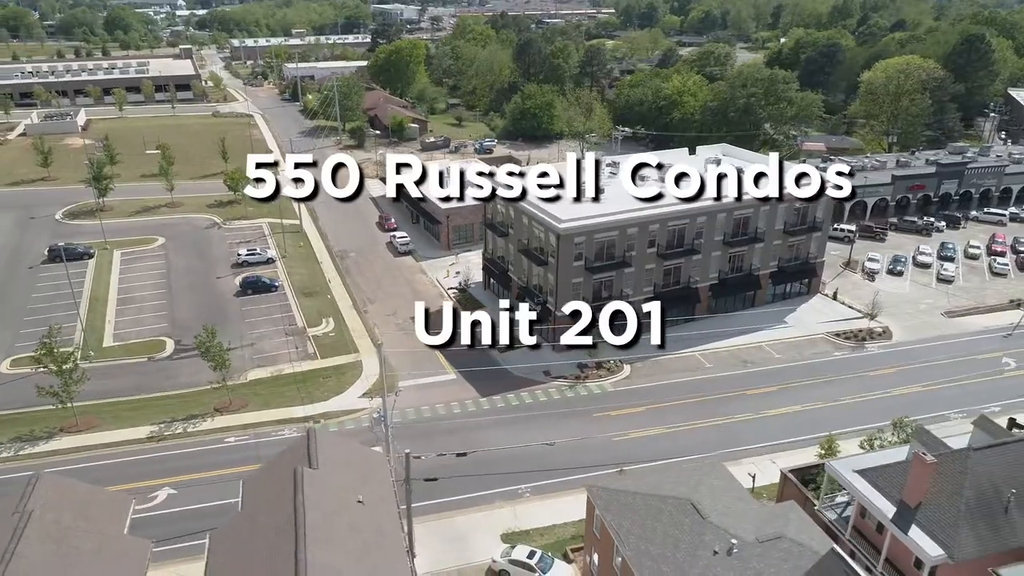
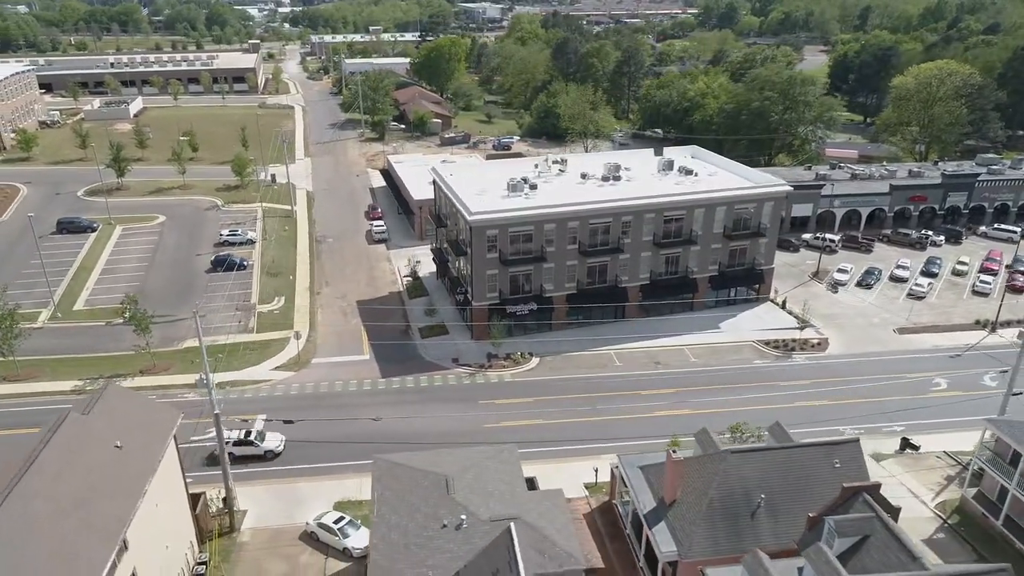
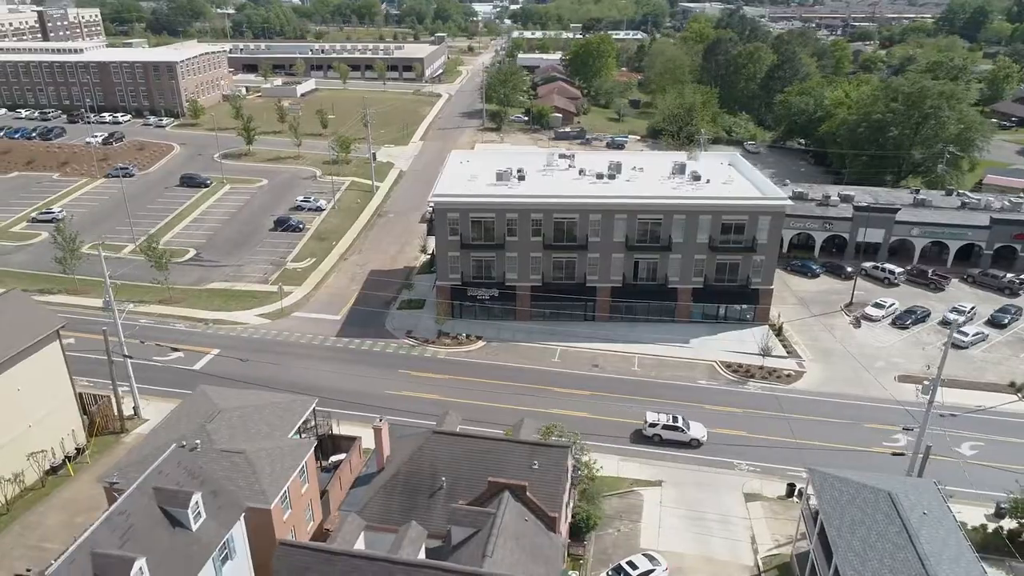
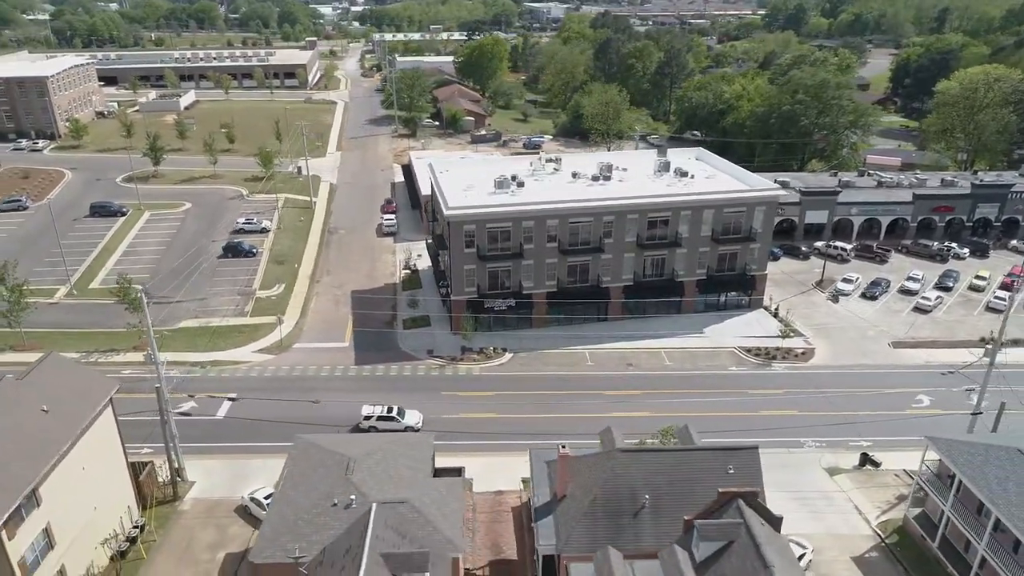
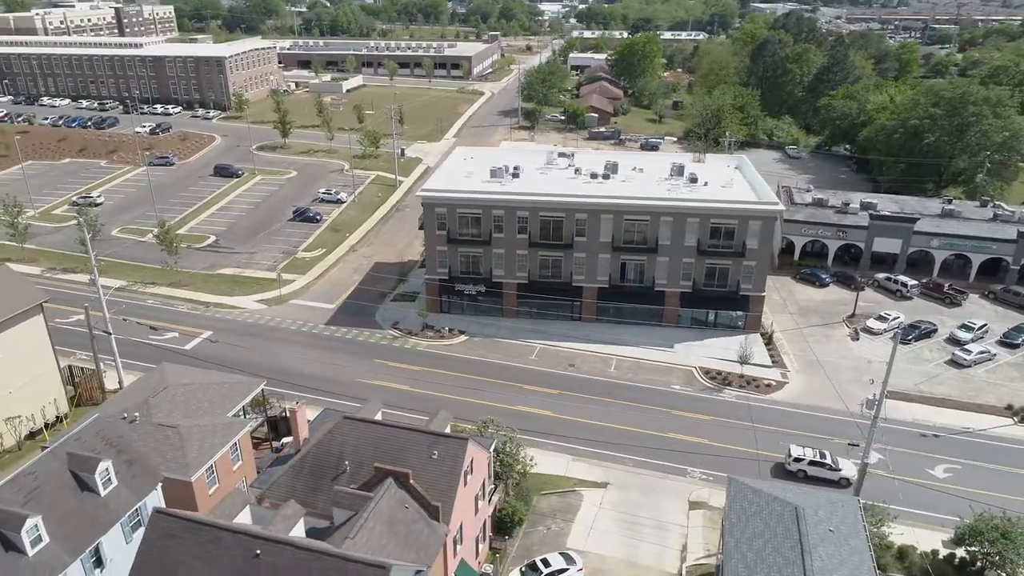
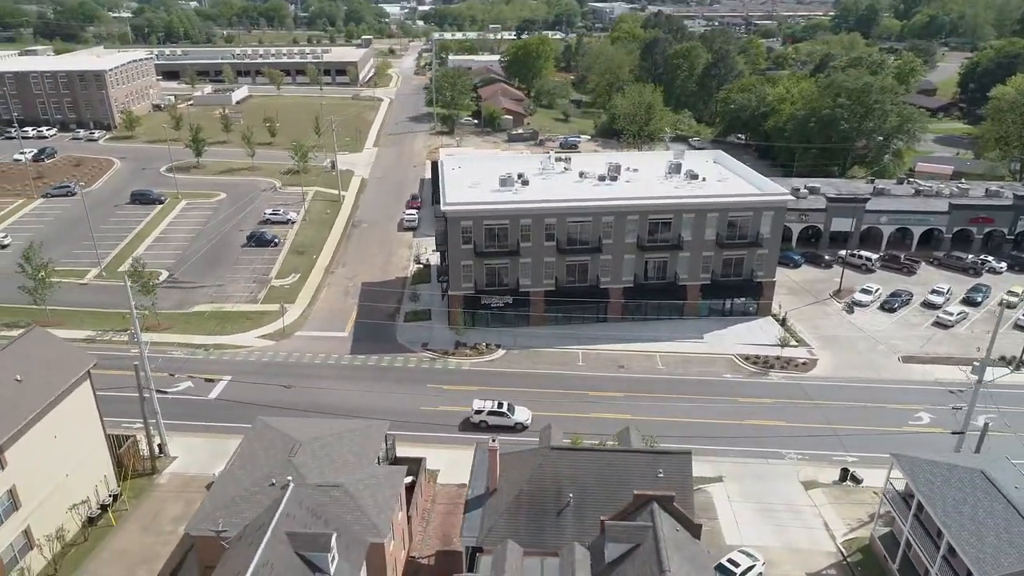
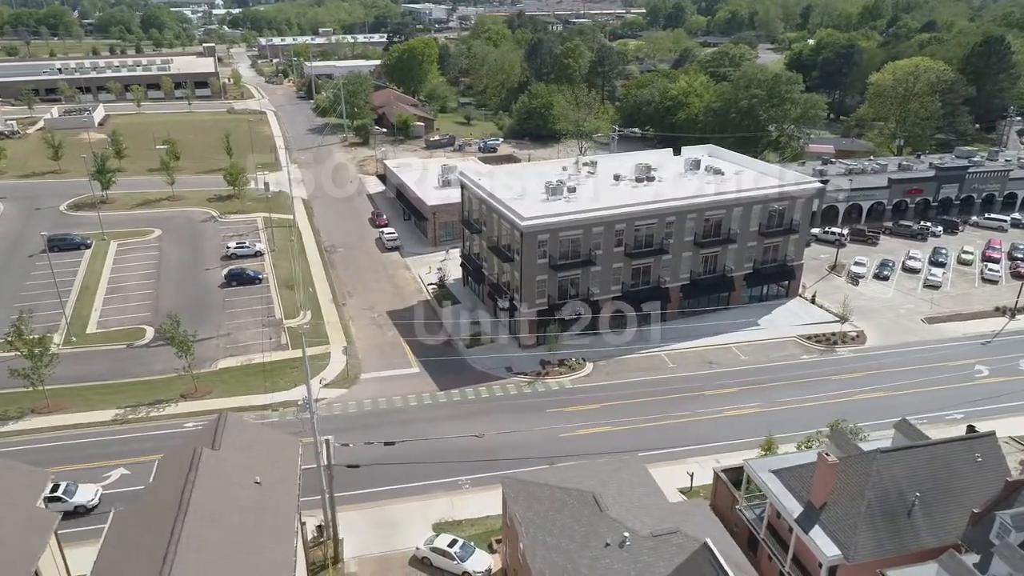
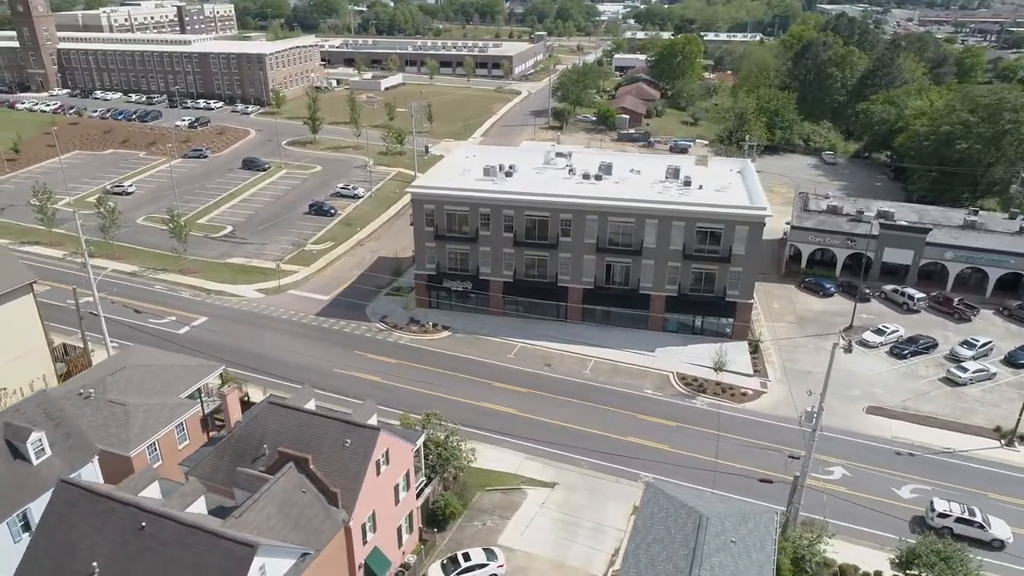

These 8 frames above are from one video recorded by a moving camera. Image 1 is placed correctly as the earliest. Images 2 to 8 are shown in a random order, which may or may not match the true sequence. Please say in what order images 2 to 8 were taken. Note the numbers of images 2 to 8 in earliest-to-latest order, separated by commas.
7, 2, 4, 6, 3, 5, 8
